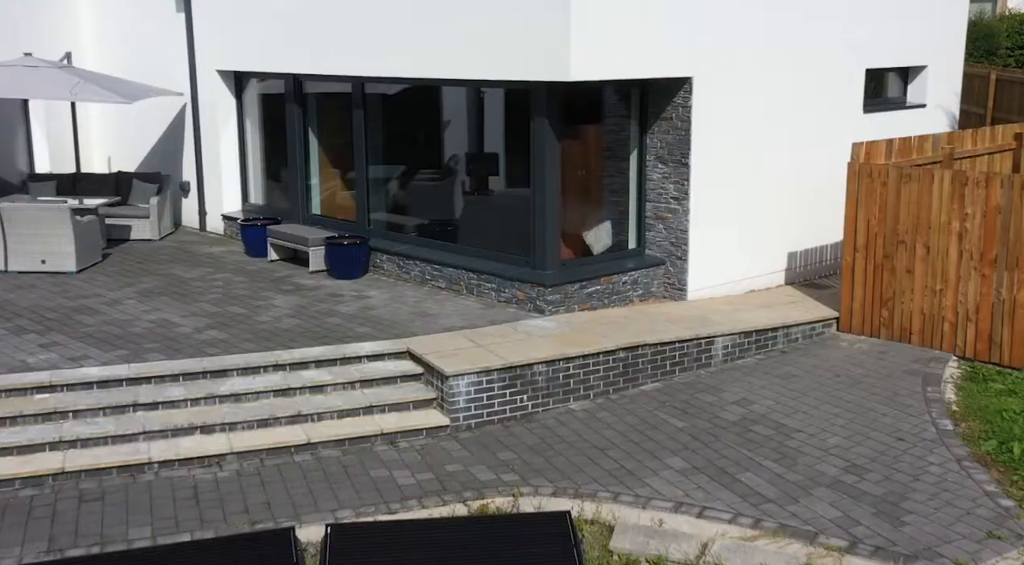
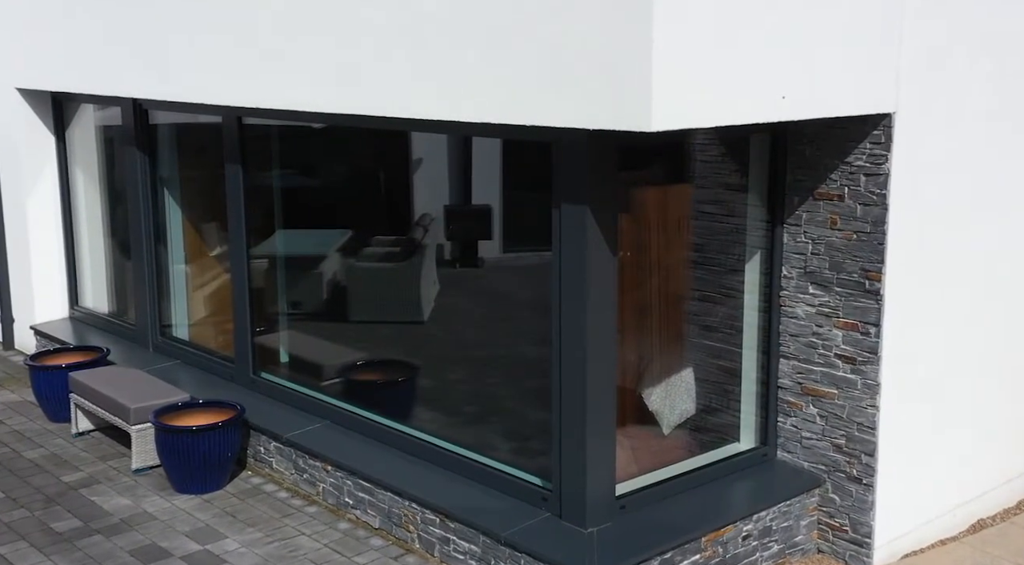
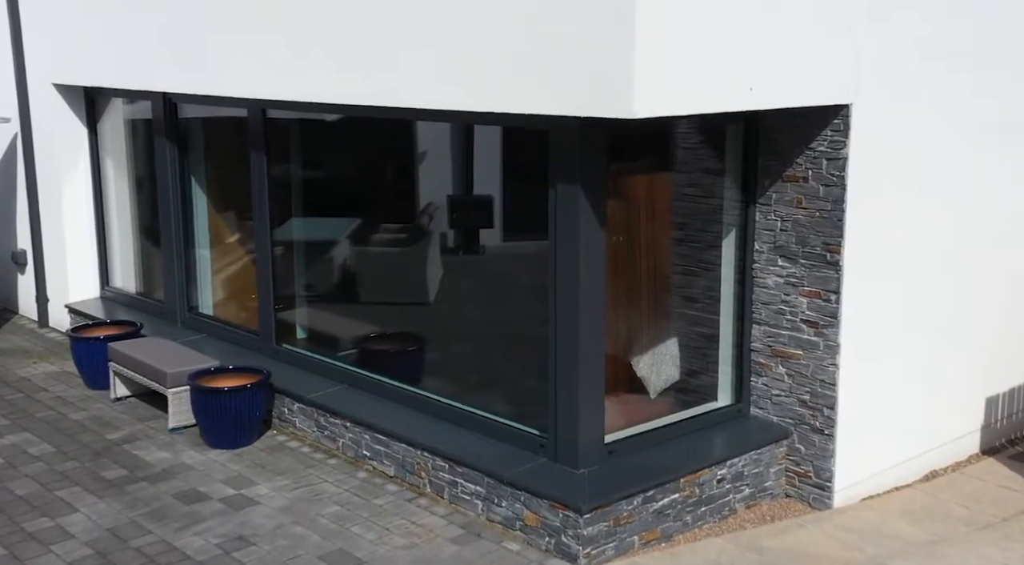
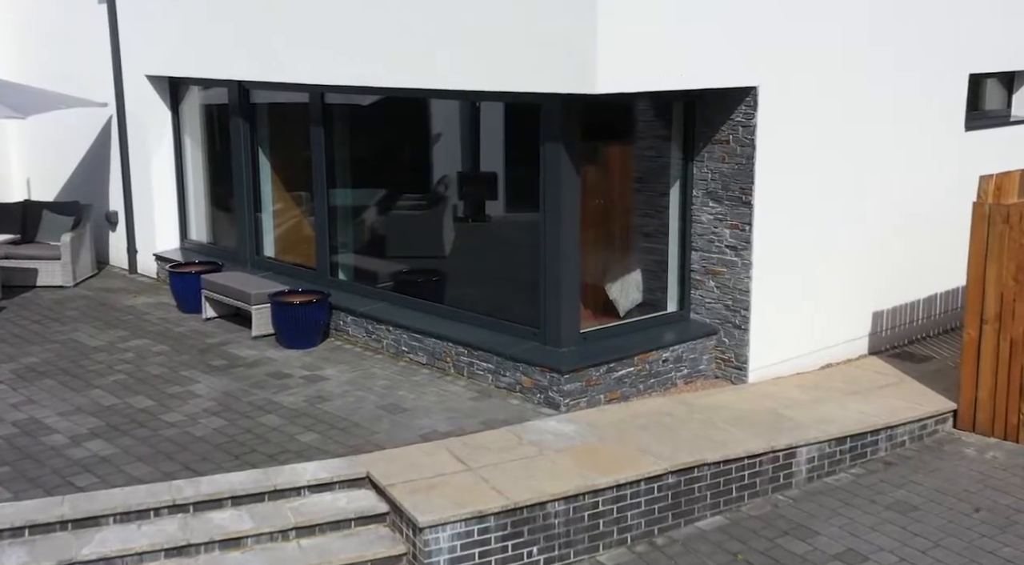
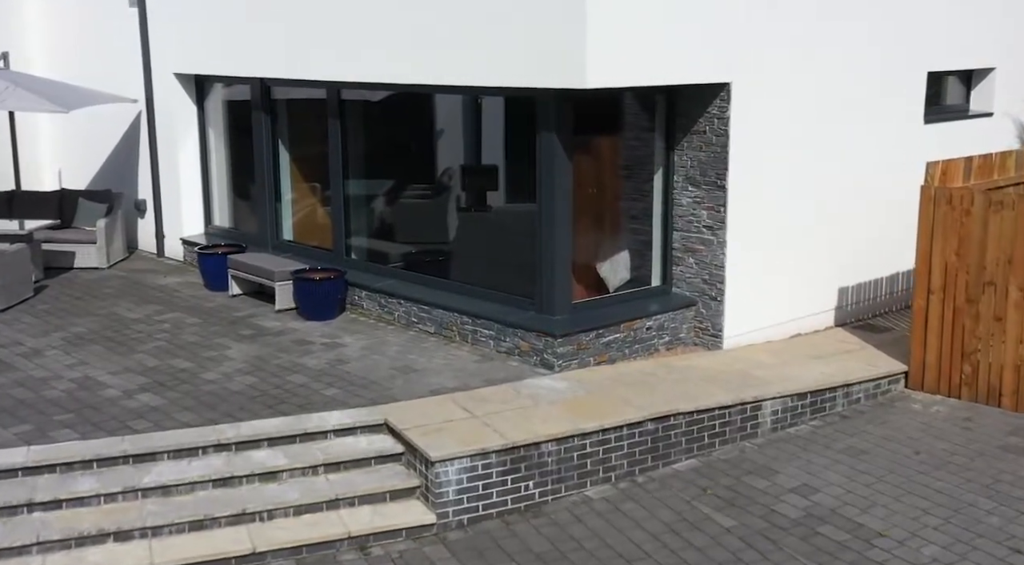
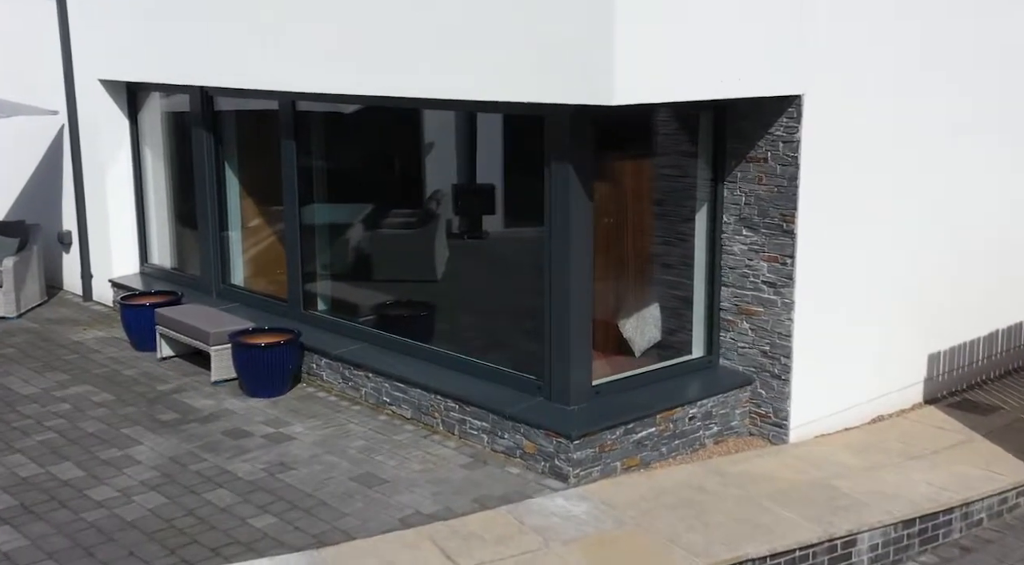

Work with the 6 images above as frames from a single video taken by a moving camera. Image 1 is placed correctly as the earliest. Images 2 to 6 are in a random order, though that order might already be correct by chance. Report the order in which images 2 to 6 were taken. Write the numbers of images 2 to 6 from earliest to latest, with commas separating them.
5, 4, 6, 3, 2
